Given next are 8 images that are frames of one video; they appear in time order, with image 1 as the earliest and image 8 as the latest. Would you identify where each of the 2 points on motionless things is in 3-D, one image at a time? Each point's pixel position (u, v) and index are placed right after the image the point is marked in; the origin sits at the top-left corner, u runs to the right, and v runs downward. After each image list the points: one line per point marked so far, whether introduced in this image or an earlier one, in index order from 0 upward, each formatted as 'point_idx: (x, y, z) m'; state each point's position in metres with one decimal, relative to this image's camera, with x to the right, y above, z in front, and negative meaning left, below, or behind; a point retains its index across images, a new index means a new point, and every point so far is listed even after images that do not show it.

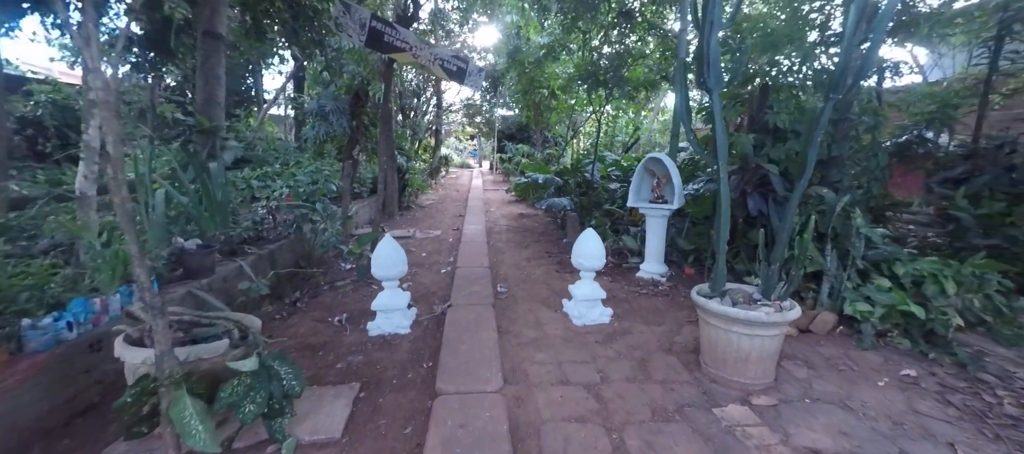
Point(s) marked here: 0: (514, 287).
0: (0.0, -0.4, +2.7) m
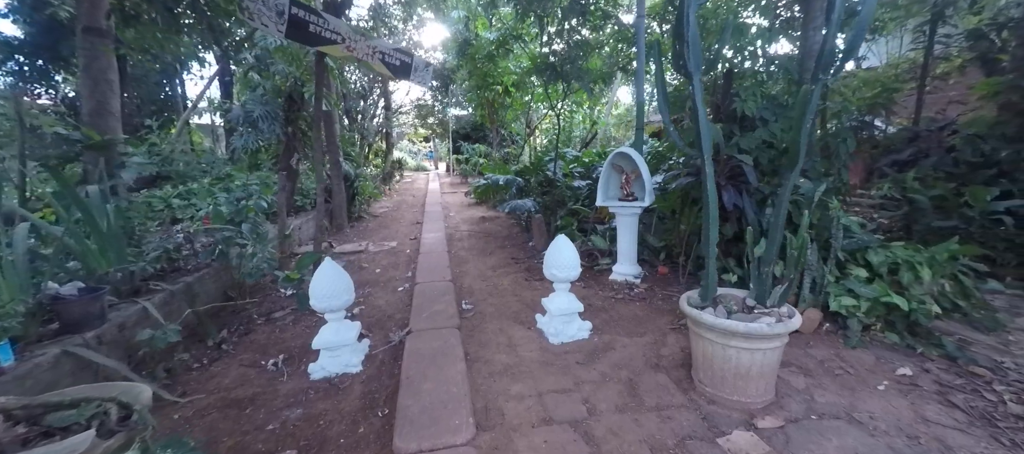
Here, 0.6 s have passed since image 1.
0: (-0.2, -0.5, +2.5) m
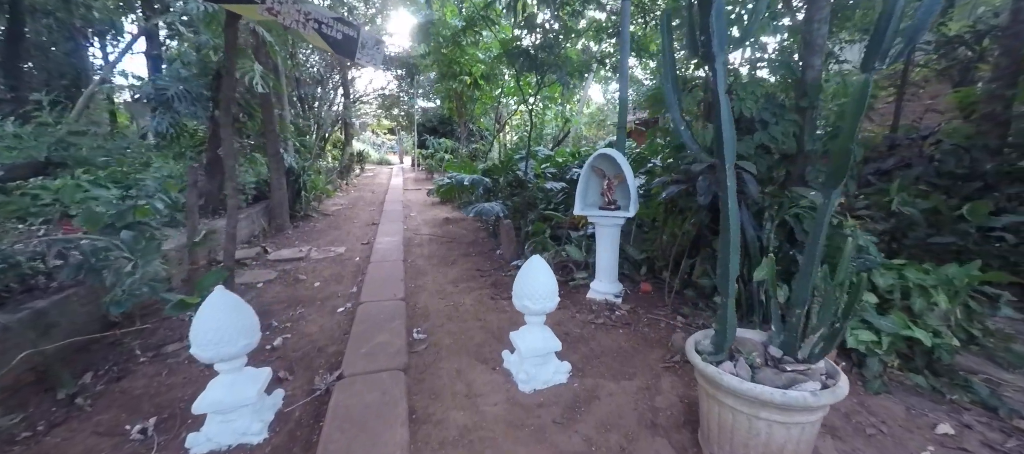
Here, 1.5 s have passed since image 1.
0: (-0.4, -0.5, +2.0) m
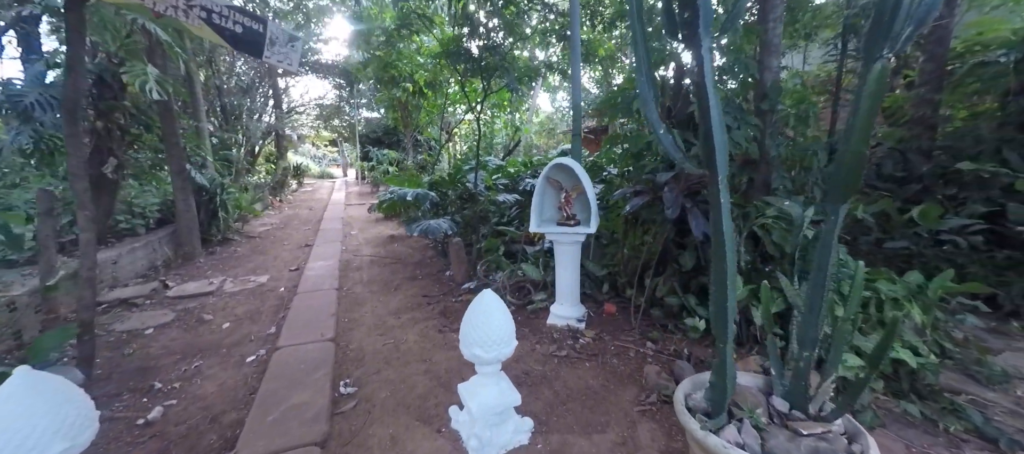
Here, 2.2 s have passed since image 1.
0: (-0.6, -0.7, +1.7) m
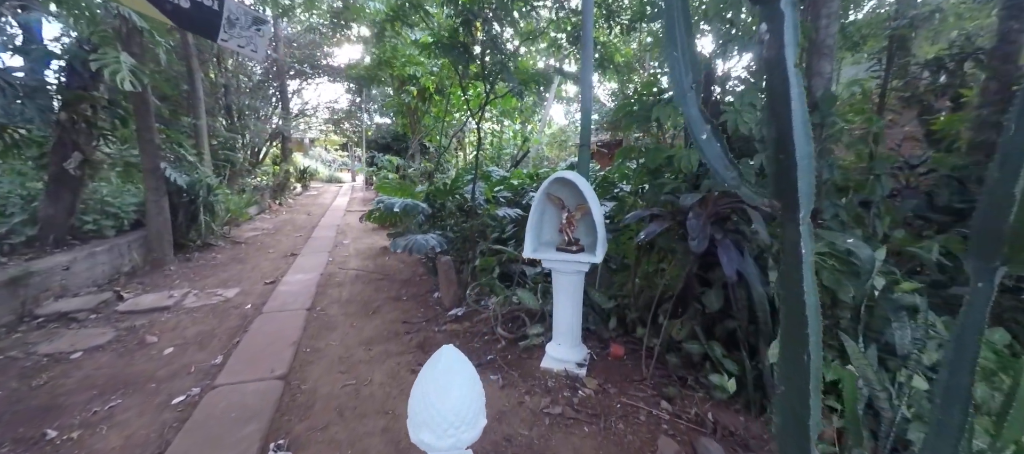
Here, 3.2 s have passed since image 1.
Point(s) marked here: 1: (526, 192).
0: (-0.7, -0.7, +1.4) m
1: (+0.1, +0.3, +3.3) m
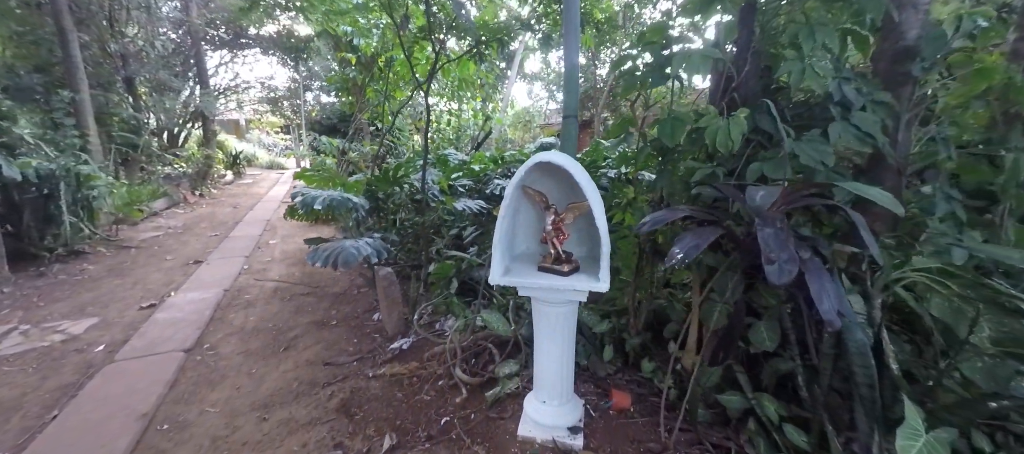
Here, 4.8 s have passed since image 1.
0: (-0.8, -0.8, +0.7) m
1: (-0.1, +0.3, +2.7) m
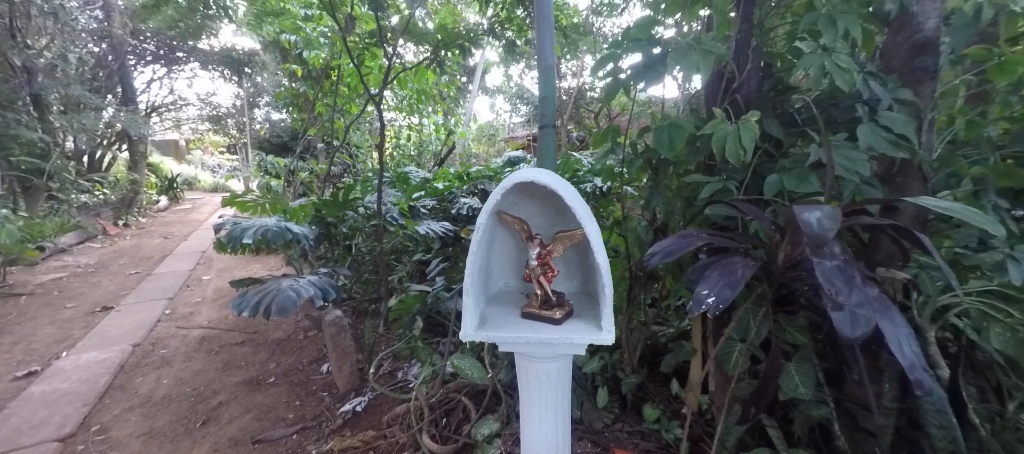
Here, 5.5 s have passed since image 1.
0: (-0.7, -0.9, +0.4) m
1: (-0.4, +0.2, +2.4) m
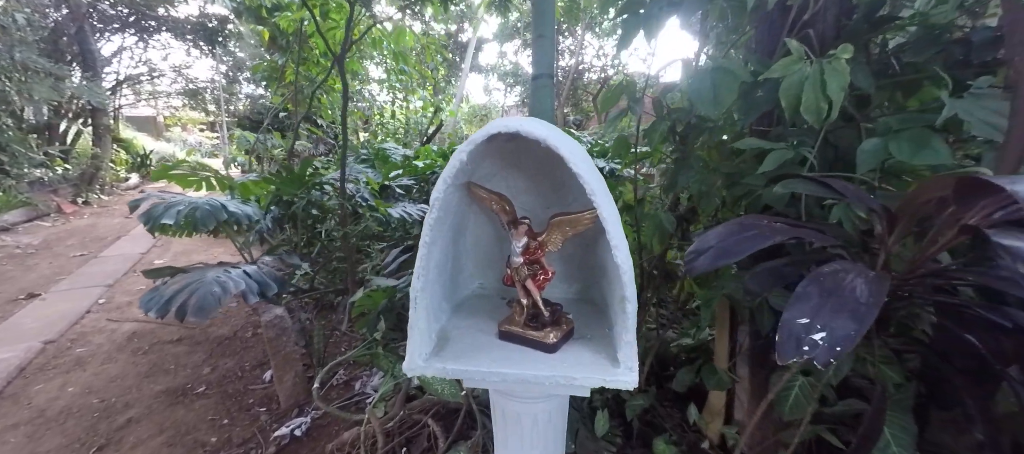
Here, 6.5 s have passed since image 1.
0: (-0.8, -0.9, +0.1) m
1: (-0.4, +0.3, +2.1) m
